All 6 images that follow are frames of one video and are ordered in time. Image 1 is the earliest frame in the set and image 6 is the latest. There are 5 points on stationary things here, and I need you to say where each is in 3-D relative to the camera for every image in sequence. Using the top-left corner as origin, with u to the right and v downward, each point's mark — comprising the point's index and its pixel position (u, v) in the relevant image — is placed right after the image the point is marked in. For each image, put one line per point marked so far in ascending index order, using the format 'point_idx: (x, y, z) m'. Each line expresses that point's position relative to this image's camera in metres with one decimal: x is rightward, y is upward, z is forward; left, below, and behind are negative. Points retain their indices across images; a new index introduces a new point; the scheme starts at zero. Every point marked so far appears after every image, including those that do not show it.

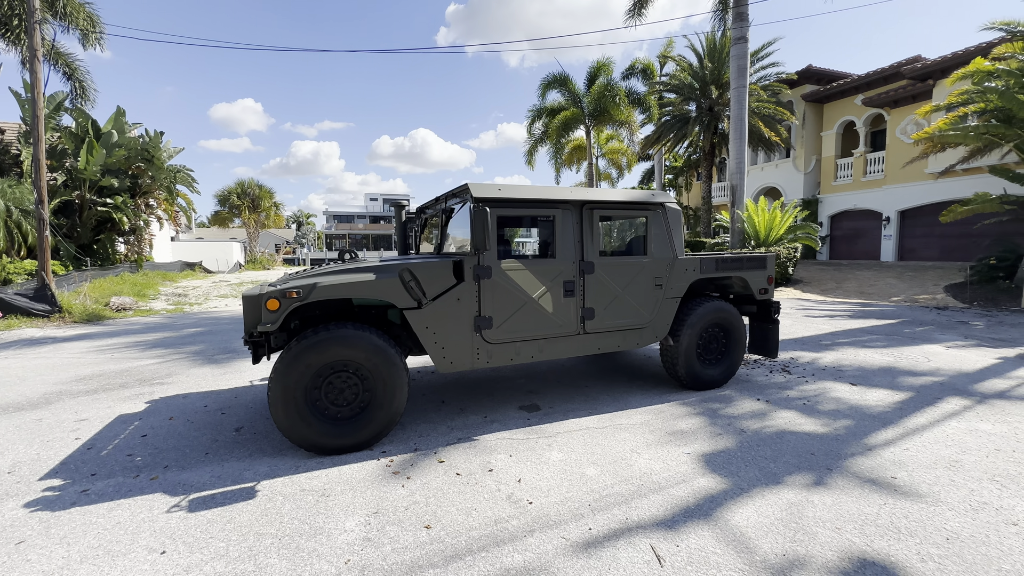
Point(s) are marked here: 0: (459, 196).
0: (-0.5, +0.8, +4.1) m
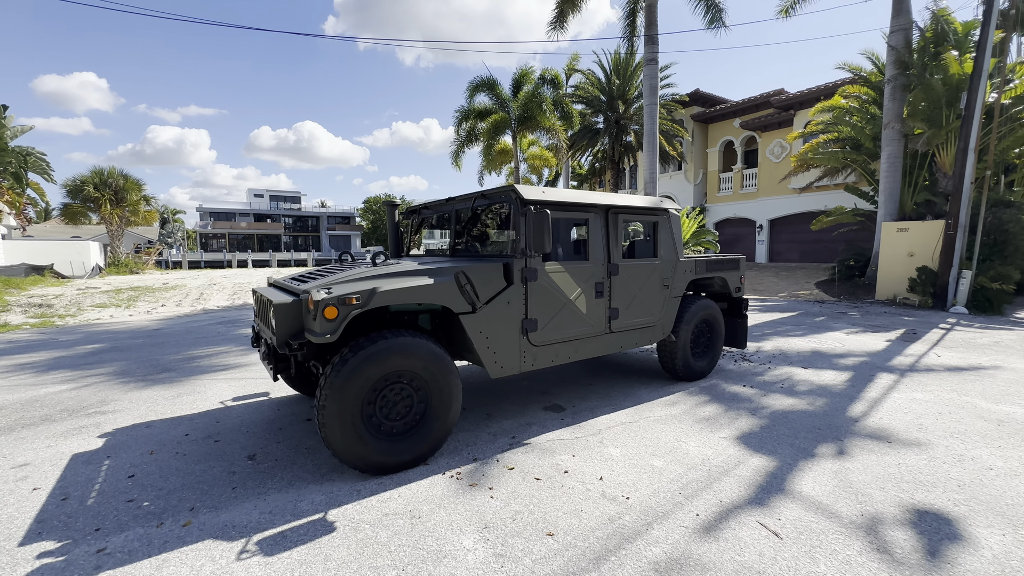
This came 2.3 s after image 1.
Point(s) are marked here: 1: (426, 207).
0: (-0.2, +0.8, +4.0) m
1: (-1.0, +0.9, +4.9) m
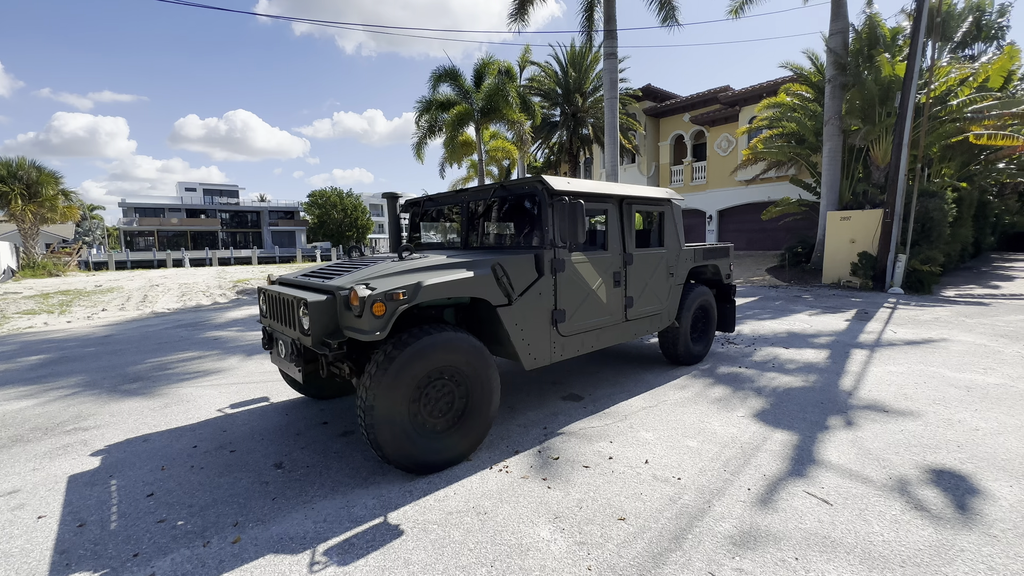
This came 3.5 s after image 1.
0: (0.0, +0.9, +3.9) m
1: (-0.9, +0.9, +4.8) m
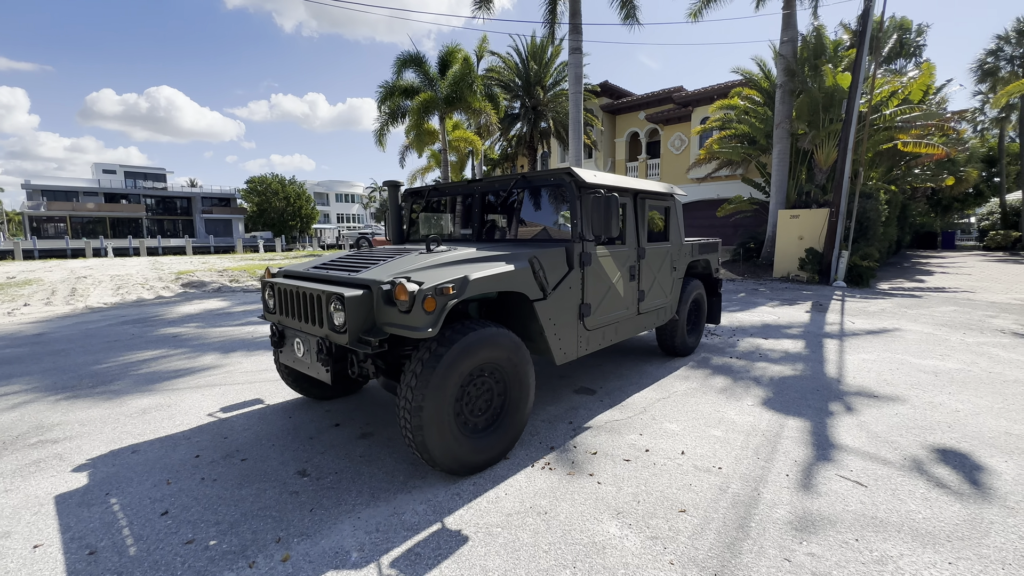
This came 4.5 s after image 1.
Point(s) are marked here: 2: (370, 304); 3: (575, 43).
0: (+0.1, +0.9, +3.8) m
1: (-0.8, +1.0, +4.6) m
2: (-0.9, -0.1, +2.7) m
3: (+2.3, +9.1, +16.7) m
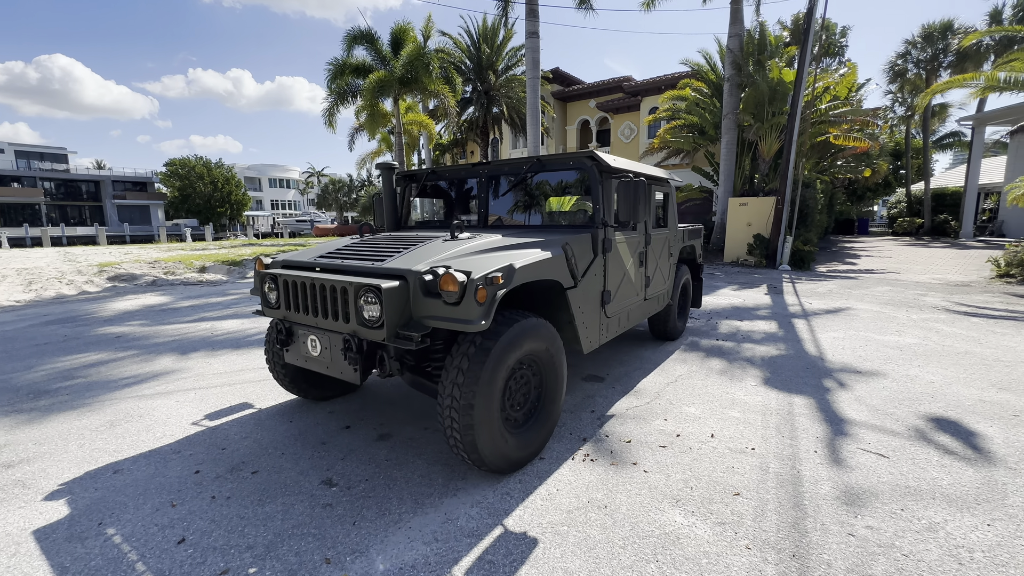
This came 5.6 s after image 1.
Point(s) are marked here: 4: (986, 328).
0: (+0.3, +1.0, +3.7) m
1: (-0.8, +1.1, +4.3) m
2: (-0.6, 0.0, +2.5) m
3: (+0.8, +9.6, +16.5) m
4: (+6.7, -0.6, +6.3) m
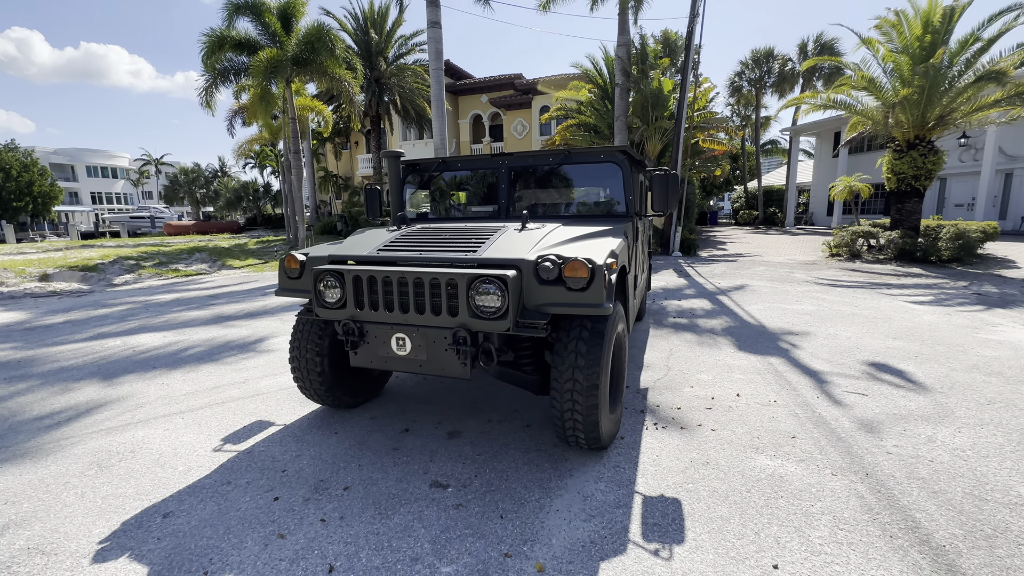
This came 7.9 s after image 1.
0: (+0.5, +1.1, +3.8) m
1: (-0.6, +1.2, +4.2) m
2: (+0.1, 0.0, +2.5) m
3: (-2.7, +9.8, +16.2) m
4: (+6.1, -0.1, +8.1) m
